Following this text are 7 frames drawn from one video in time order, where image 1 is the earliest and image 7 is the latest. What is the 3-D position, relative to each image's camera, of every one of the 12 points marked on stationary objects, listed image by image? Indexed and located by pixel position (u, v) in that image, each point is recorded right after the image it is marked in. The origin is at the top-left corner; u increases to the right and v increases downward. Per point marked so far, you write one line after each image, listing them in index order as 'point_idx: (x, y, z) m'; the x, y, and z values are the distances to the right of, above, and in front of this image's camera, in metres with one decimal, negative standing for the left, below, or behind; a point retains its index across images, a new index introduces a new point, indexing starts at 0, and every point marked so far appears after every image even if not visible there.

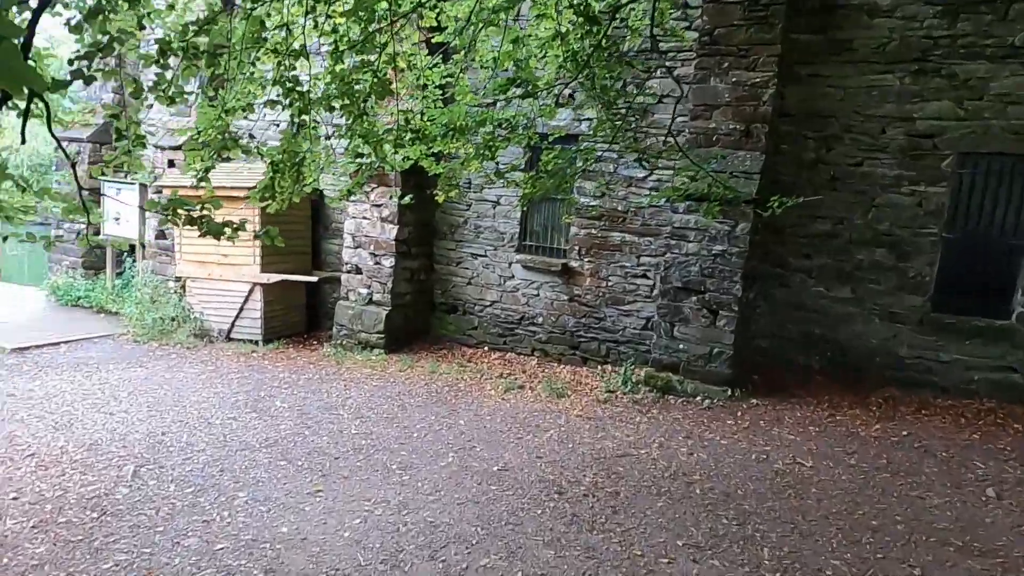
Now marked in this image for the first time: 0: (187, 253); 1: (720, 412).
0: (-3.8, +0.4, +7.8) m
1: (+1.7, -1.0, +5.3) m
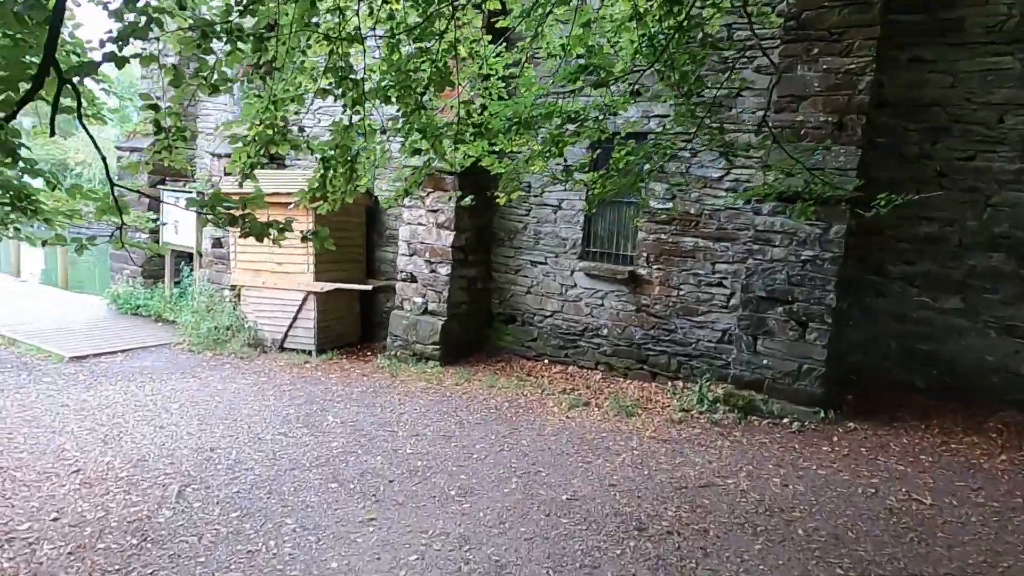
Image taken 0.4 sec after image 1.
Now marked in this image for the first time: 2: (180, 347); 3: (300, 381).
0: (-3.1, +0.3, +7.7) m
1: (+2.1, -1.1, +4.7) m
2: (-3.8, -0.7, +7.7) m
3: (-2.1, -0.9, +6.6) m
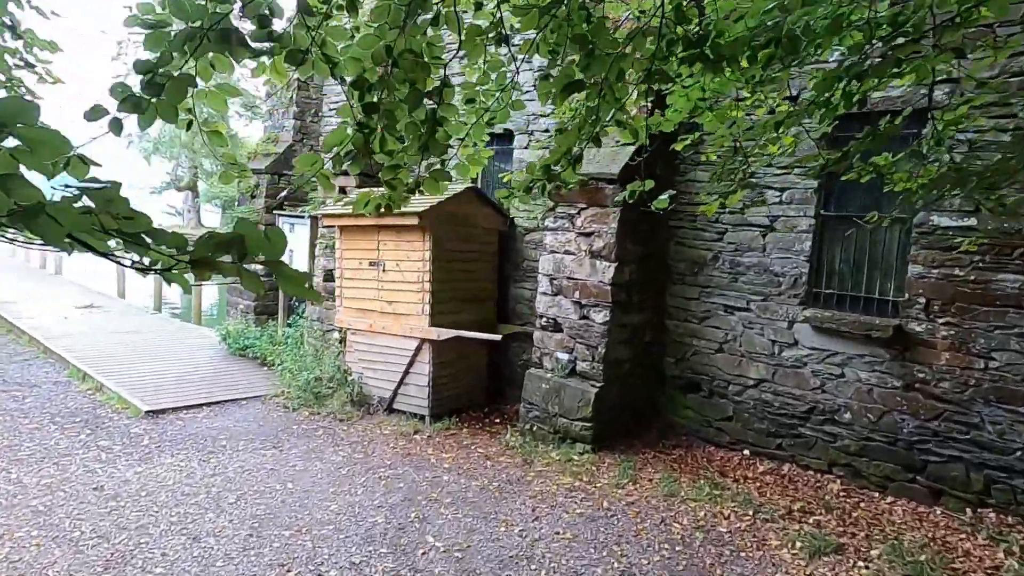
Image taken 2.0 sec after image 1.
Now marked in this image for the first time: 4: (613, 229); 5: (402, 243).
0: (-1.6, -0.1, +6.2) m
1: (+2.9, -1.4, +2.2) m
2: (-2.3, -1.1, +6.3) m
3: (-0.8, -1.3, +4.9) m
4: (+0.7, +0.4, +4.8) m
5: (-1.0, +0.4, +5.8) m
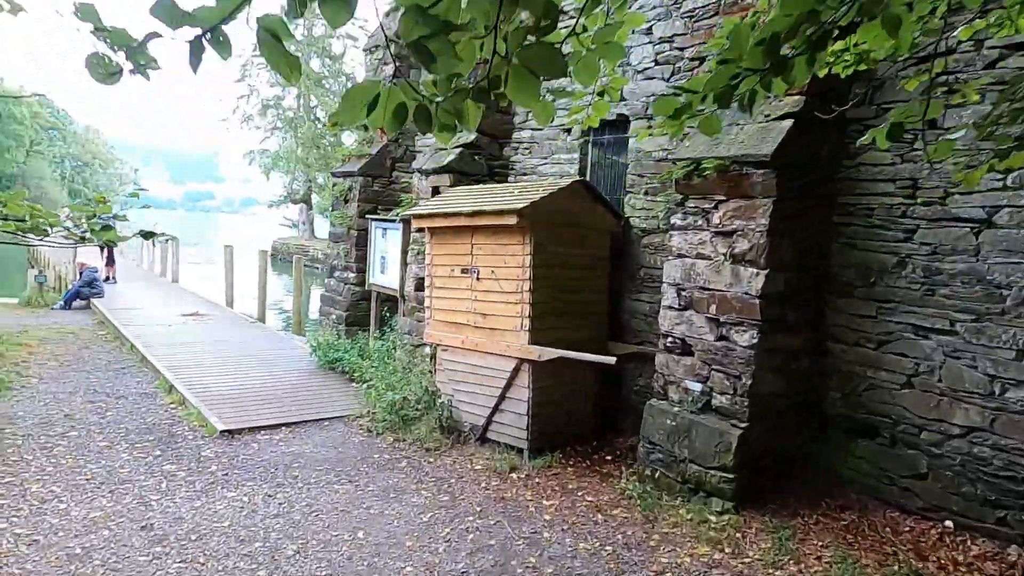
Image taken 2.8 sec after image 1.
0: (-0.6, -0.2, +5.5) m
1: (+3.2, -1.4, +0.8) m
2: (-1.3, -1.2, +5.7) m
3: (-0.1, -1.4, +4.1) m
4: (+1.4, +0.3, +3.7) m
5: (-0.1, +0.3, +5.0) m
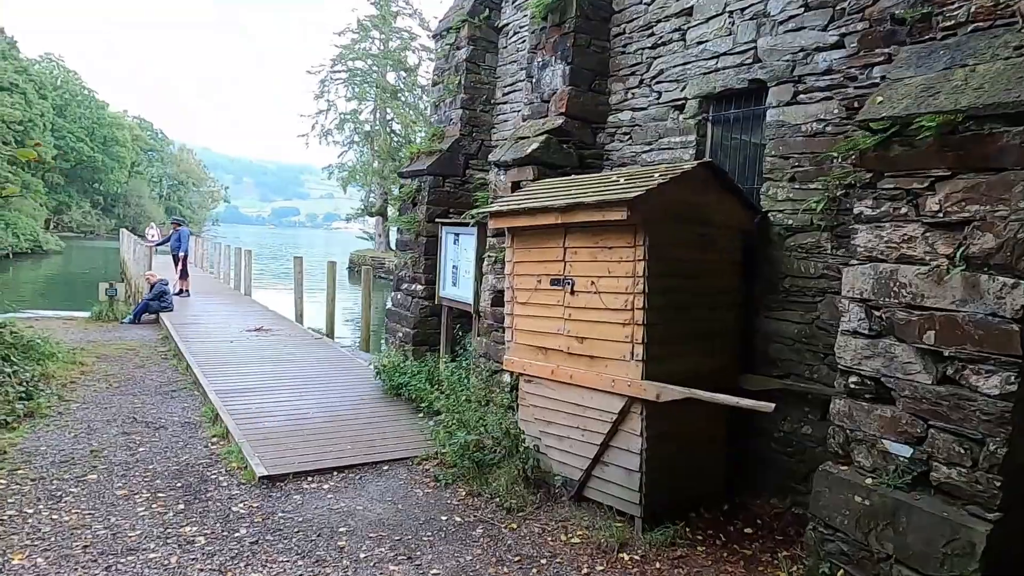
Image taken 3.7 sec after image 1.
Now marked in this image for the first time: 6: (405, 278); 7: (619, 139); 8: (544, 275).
0: (+0.1, -0.3, +4.4) m
1: (+3.3, -1.4, -0.7) m
2: (-0.6, -1.3, +4.7) m
3: (+0.4, -1.4, +2.9) m
4: (+1.9, +0.3, +2.4) m
5: (+0.5, +0.2, +3.9) m
6: (-1.2, +0.1, +7.5) m
7: (+0.9, +1.2, +5.4) m
8: (+0.2, +0.1, +4.2) m
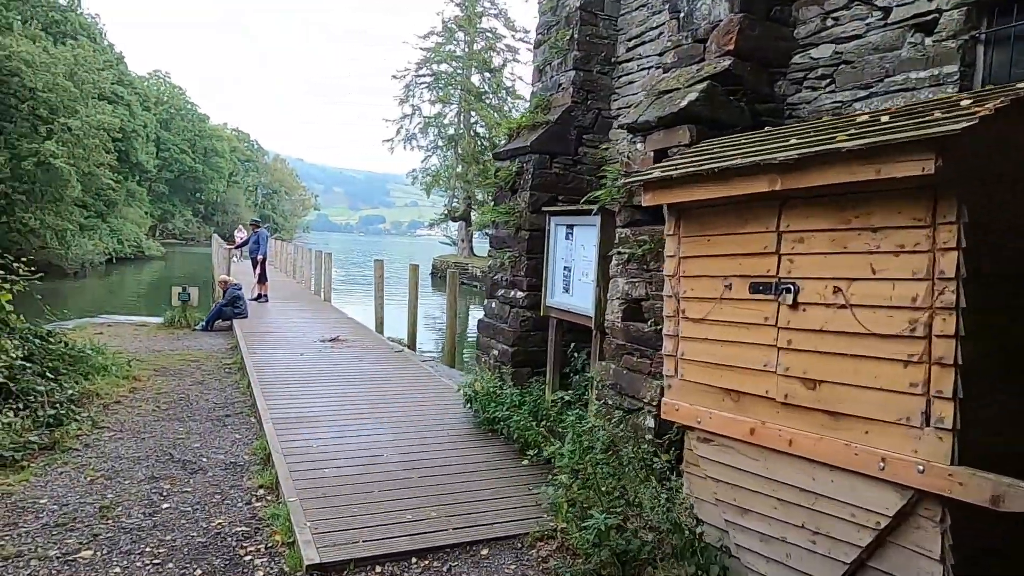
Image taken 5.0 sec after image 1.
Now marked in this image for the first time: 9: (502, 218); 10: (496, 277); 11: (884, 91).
0: (+0.8, -0.3, +2.9) m
1: (+3.4, -1.4, -2.6) m
2: (+0.1, -1.3, +3.2) m
3: (+1.0, -1.5, +1.4) m
4: (+2.4, +0.3, +0.7) m
5: (+1.2, +0.2, +2.3) m
6: (-0.1, +0.1, +6.1) m
7: (+1.7, +1.2, +3.8) m
8: (+0.9, 0.0, +2.7) m
9: (-0.1, +0.6, +6.0) m
10: (-0.1, +0.1, +6.2) m
11: (+1.9, +1.0, +3.4) m
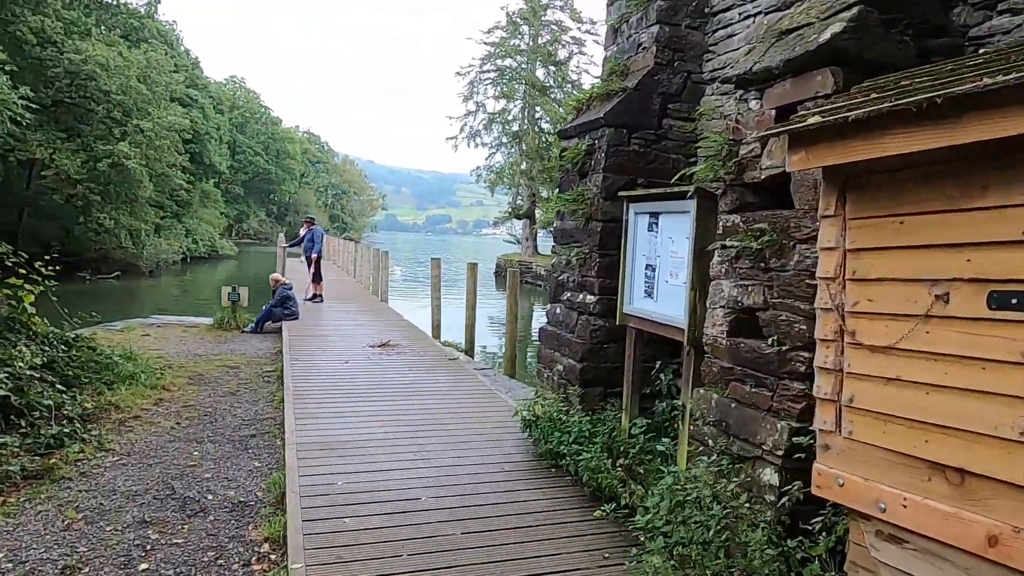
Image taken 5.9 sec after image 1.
0: (+1.0, -0.4, +1.9) m
1: (+3.1, -1.5, -3.9) m
2: (+0.4, -1.3, +2.2) m
3: (+1.0, -1.5, +0.3) m
4: (+2.3, +0.2, -0.5) m
5: (+1.3, +0.1, +1.2) m
6: (+0.4, 0.0, +5.1) m
7: (+2.0, +1.1, +2.7) m
8: (+1.1, 0.0, +1.6) m
9: (+0.4, +0.6, +5.0) m
10: (+0.4, +0.1, +5.2) m
11: (+2.2, +1.0, +2.2) m
